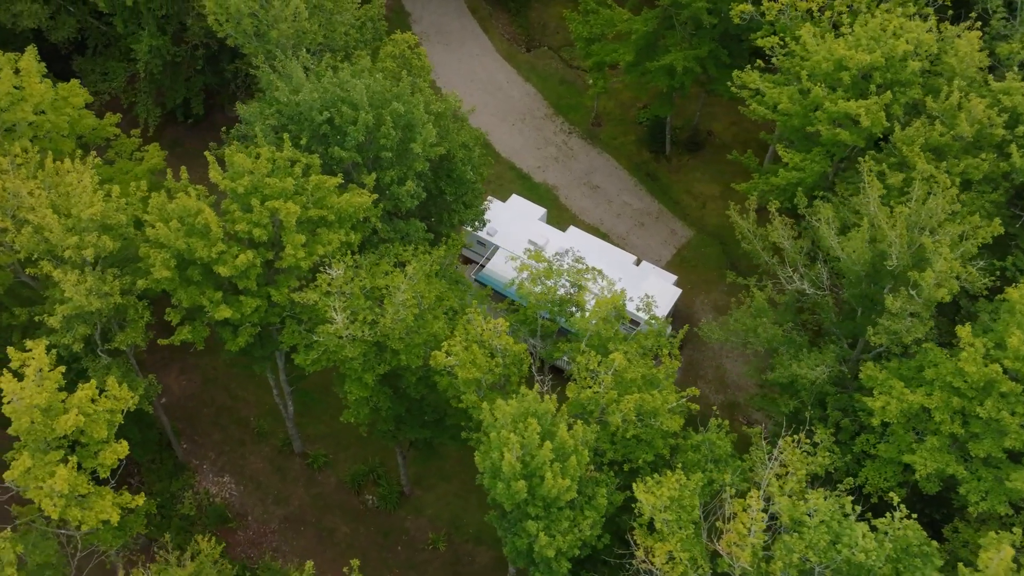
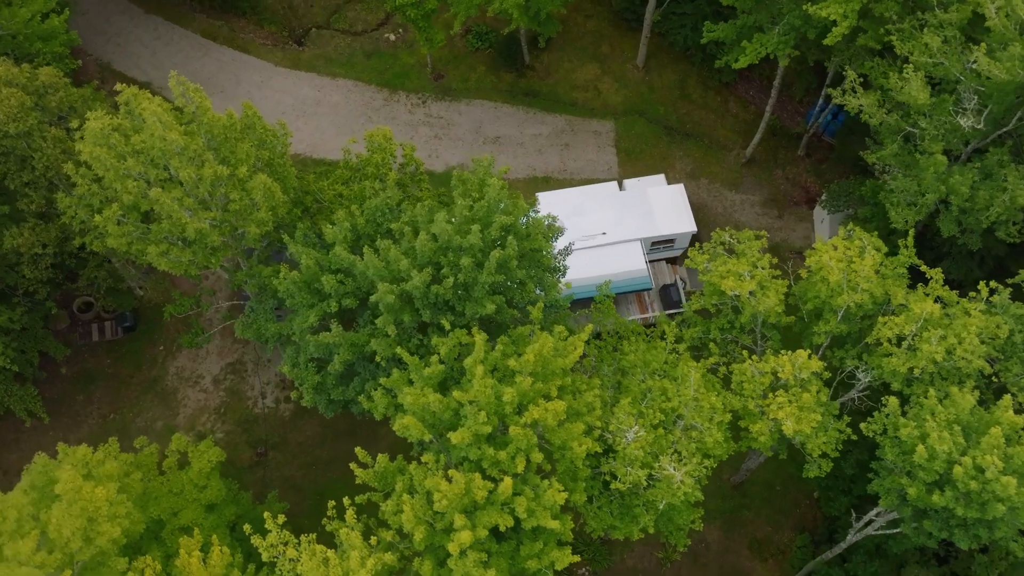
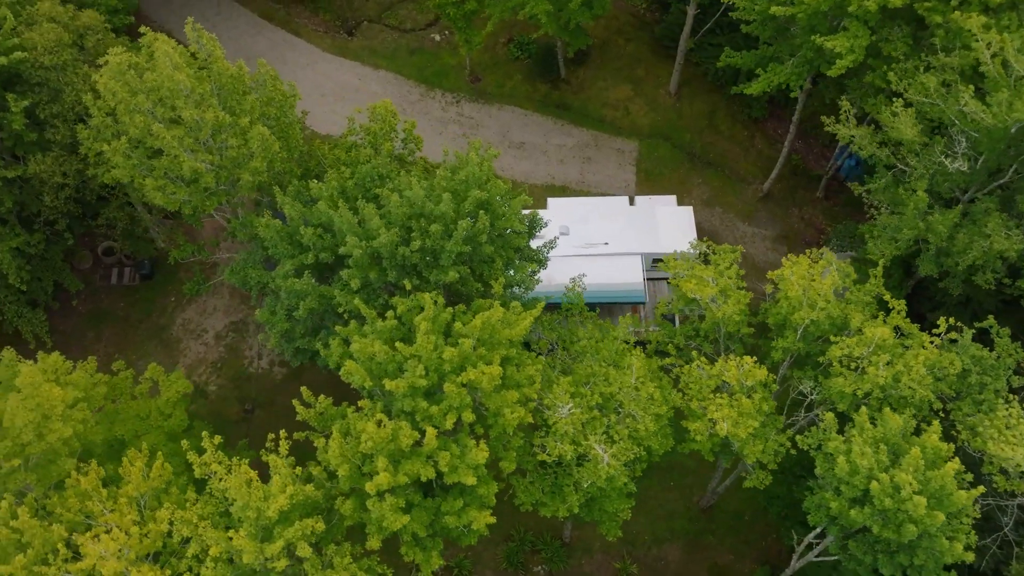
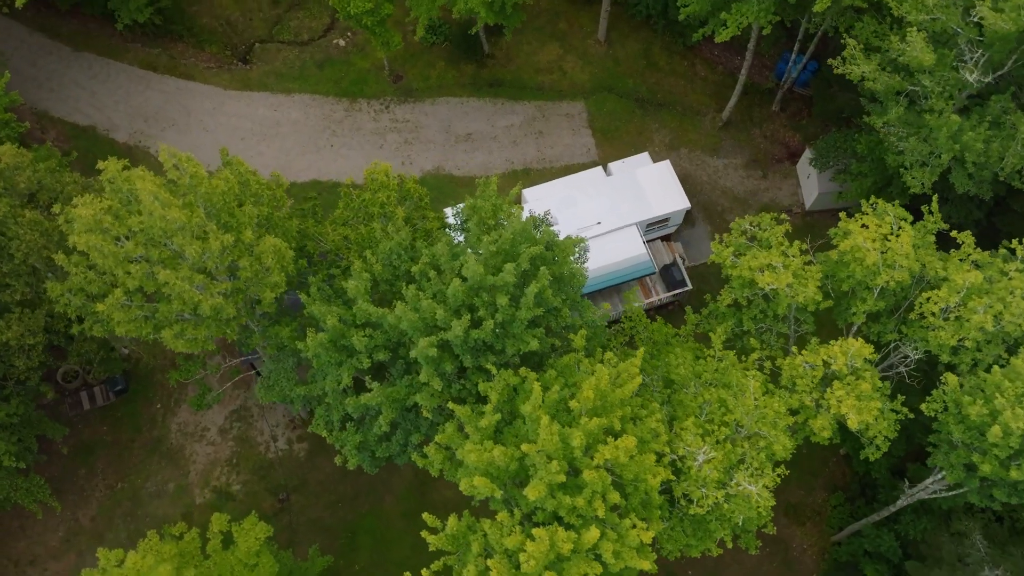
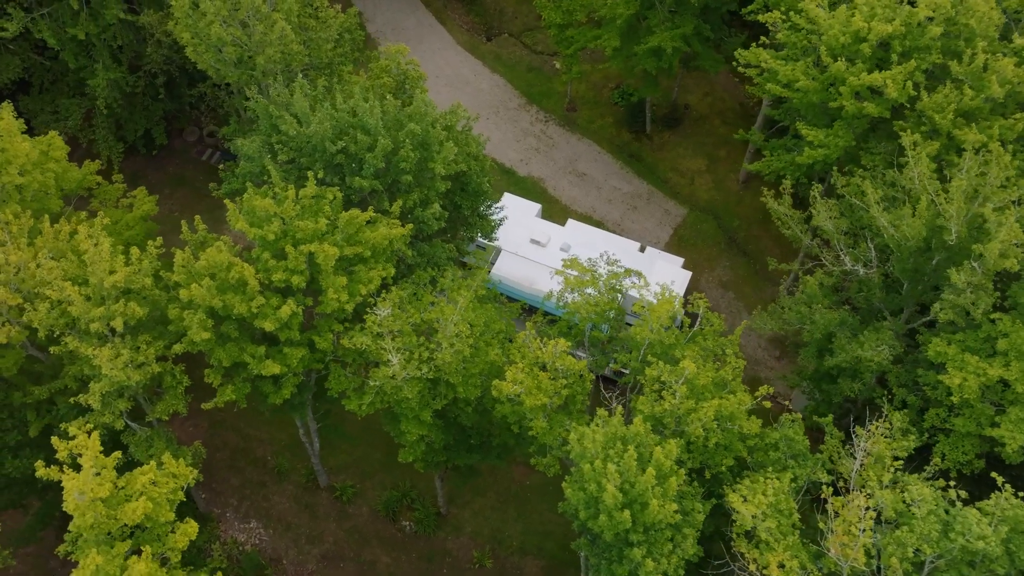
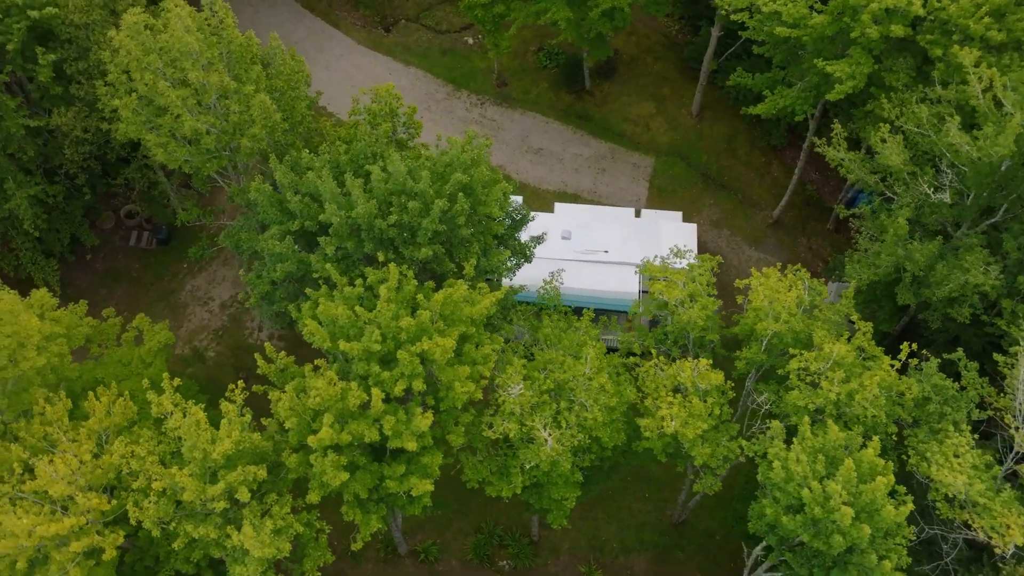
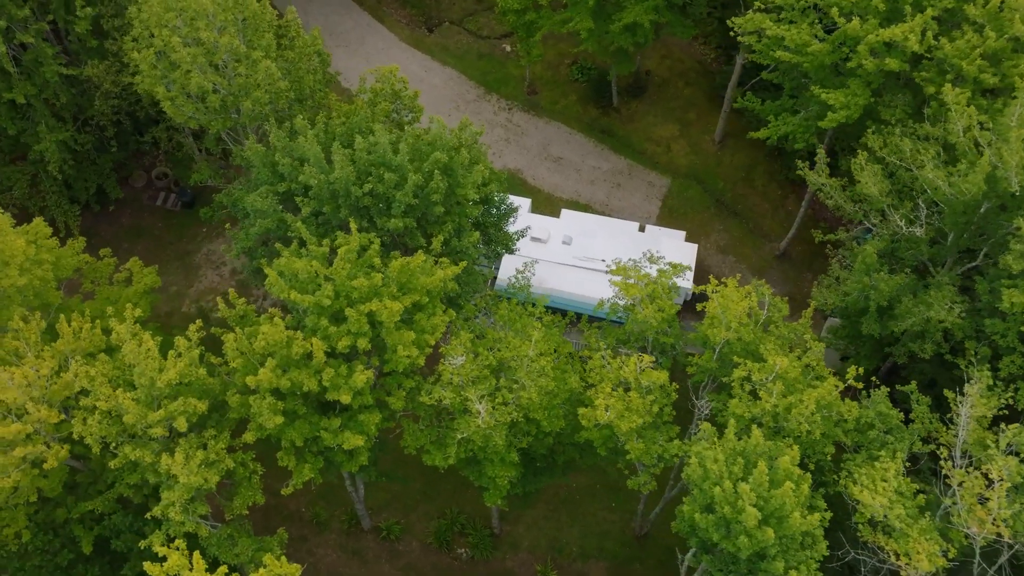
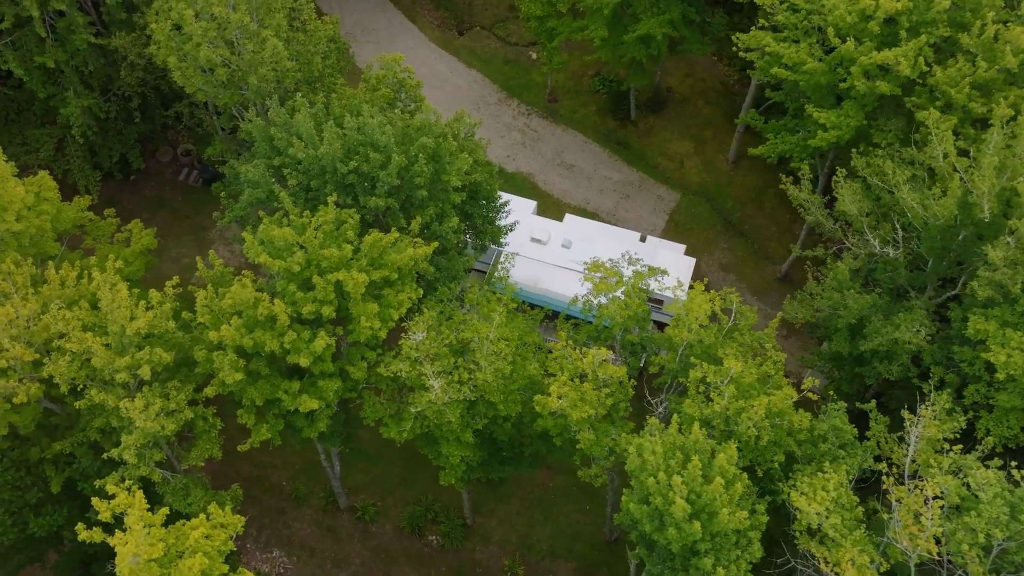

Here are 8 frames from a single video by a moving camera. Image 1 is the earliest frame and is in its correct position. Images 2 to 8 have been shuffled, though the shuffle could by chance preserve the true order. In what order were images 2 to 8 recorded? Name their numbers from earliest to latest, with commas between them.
5, 8, 7, 6, 3, 2, 4
